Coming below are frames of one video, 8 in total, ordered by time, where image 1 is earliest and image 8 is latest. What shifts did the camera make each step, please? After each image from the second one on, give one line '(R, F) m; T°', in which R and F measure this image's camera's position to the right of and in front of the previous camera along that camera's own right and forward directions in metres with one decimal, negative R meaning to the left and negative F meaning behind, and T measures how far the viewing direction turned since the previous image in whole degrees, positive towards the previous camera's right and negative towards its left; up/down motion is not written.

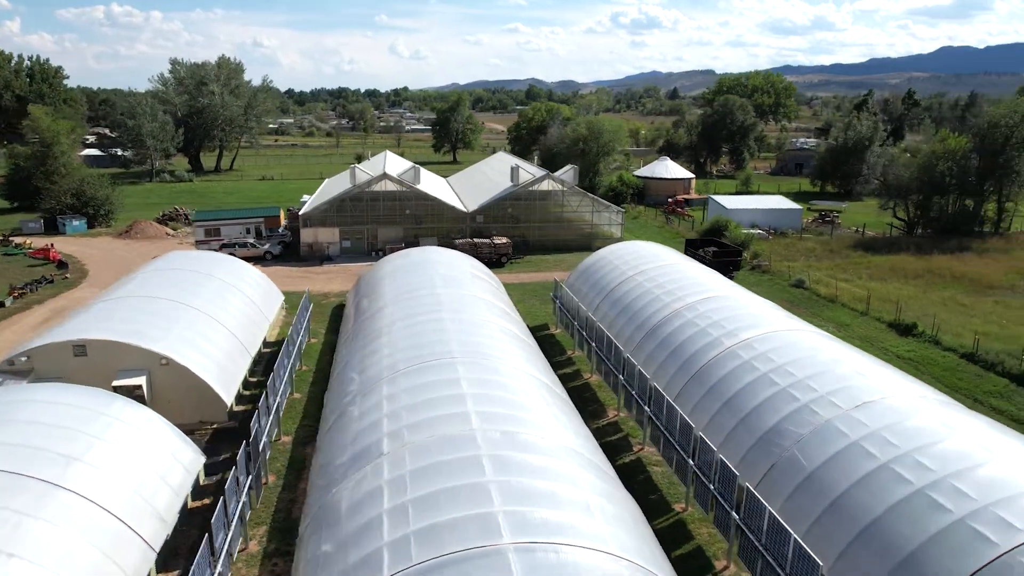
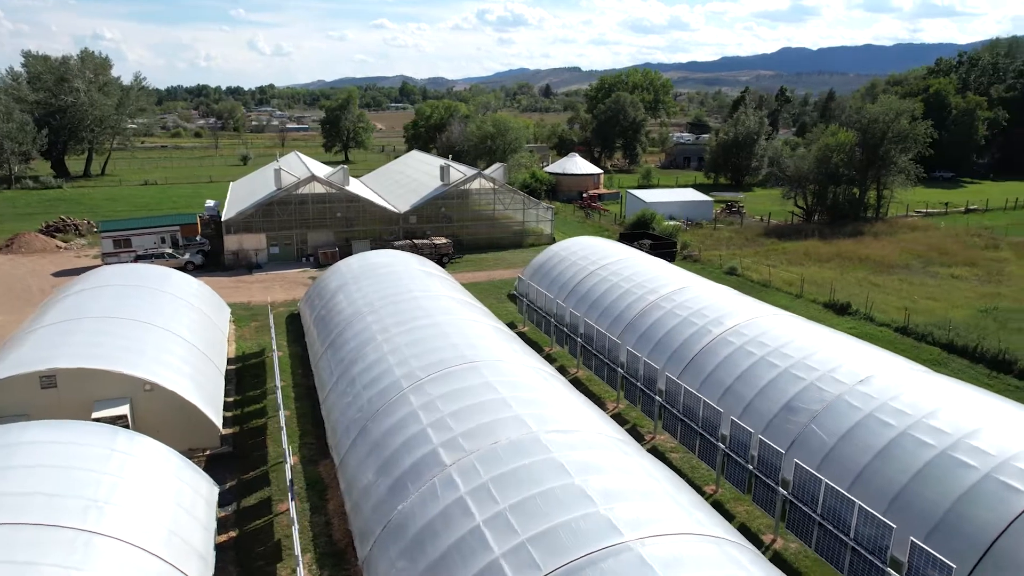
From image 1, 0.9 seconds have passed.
(-2.8, +0.3) m; +10°
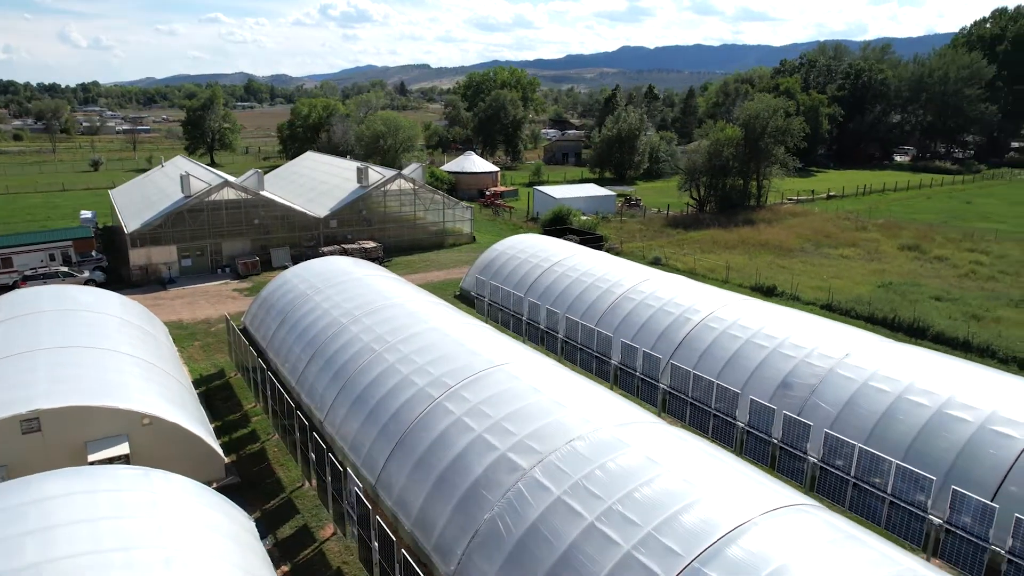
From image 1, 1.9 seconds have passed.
(-3.2, +0.3) m; +11°
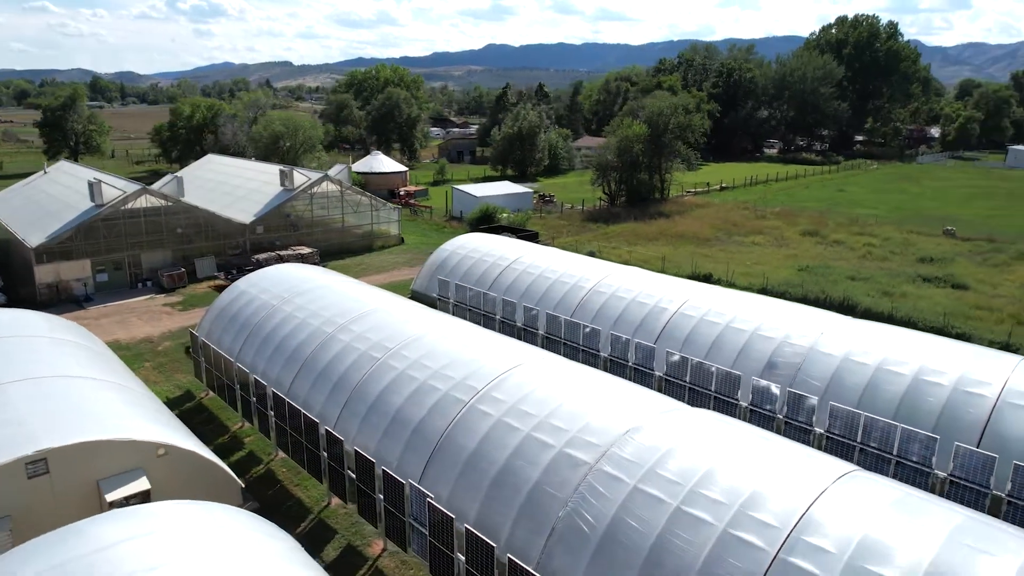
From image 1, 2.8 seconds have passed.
(-2.8, +0.2) m; +10°
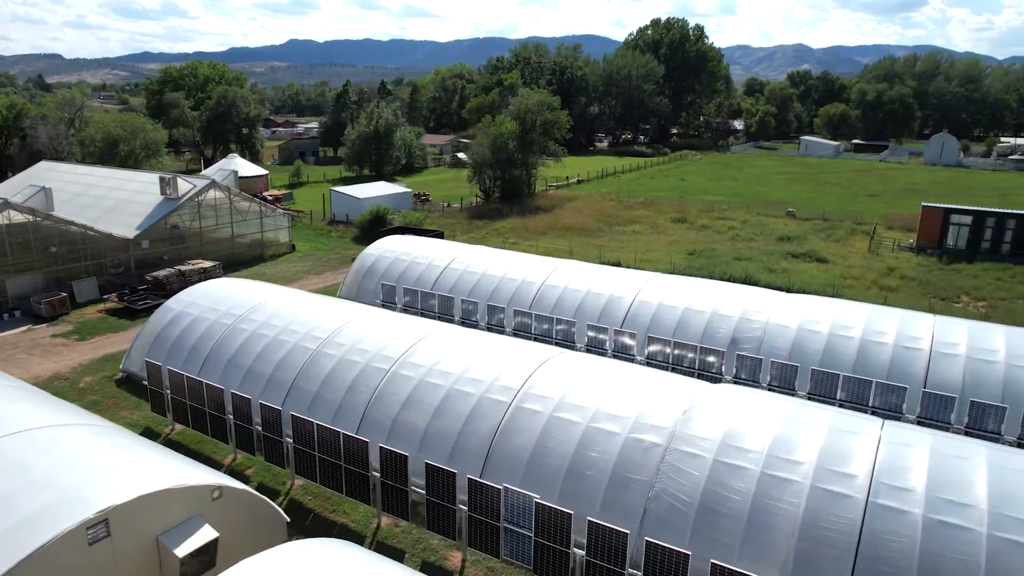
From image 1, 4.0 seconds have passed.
(-4.0, +0.3) m; +14°
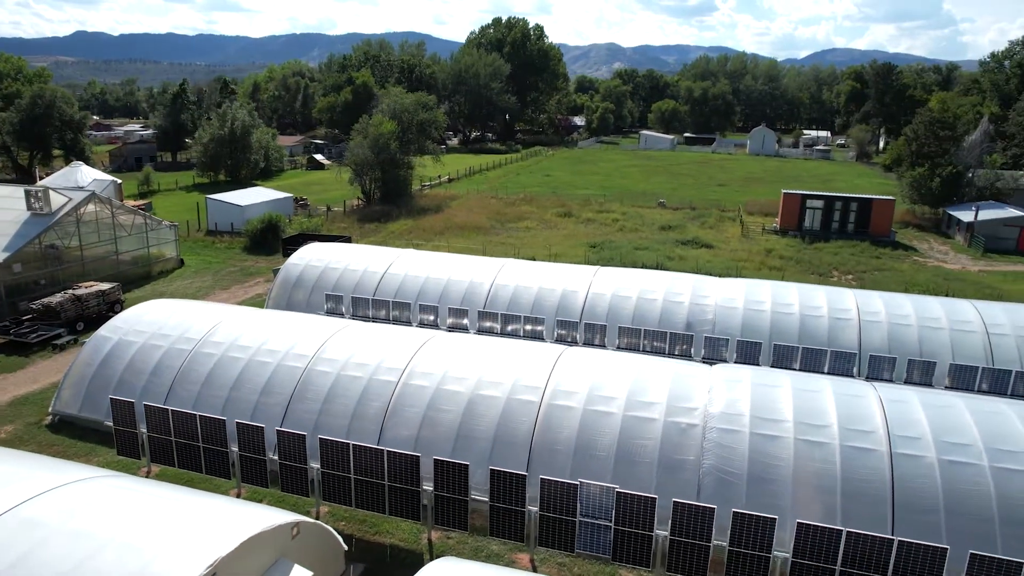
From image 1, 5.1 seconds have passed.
(-3.5, +0.2) m; +13°
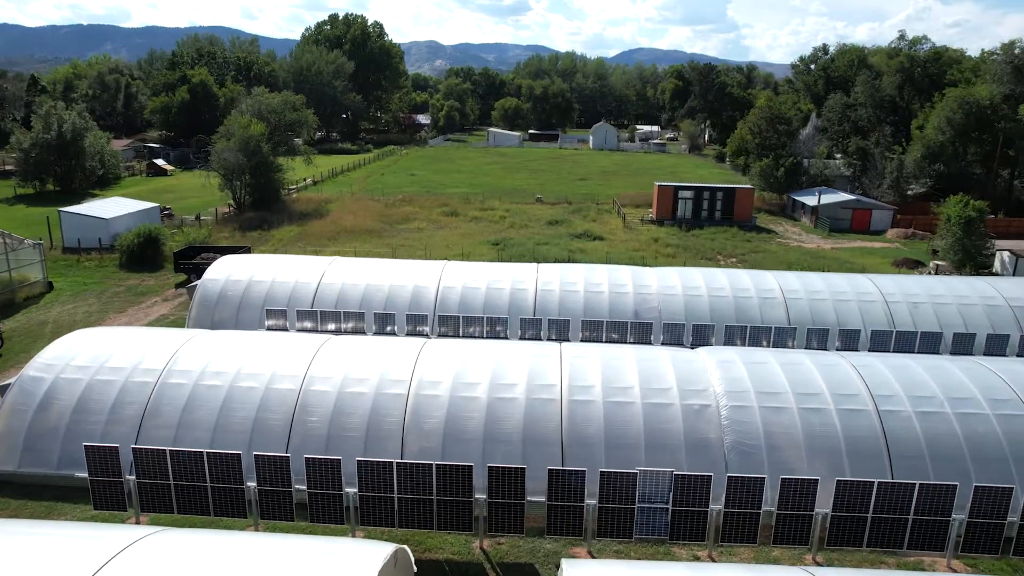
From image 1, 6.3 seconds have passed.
(-3.5, +0.3) m; +13°
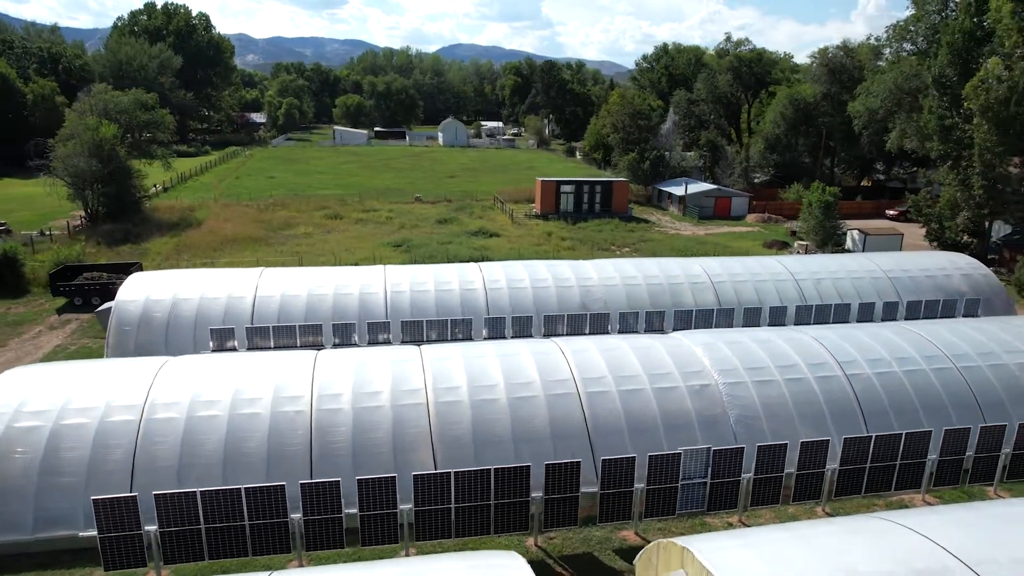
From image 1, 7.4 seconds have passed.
(-3.5, +0.2) m; +13°
